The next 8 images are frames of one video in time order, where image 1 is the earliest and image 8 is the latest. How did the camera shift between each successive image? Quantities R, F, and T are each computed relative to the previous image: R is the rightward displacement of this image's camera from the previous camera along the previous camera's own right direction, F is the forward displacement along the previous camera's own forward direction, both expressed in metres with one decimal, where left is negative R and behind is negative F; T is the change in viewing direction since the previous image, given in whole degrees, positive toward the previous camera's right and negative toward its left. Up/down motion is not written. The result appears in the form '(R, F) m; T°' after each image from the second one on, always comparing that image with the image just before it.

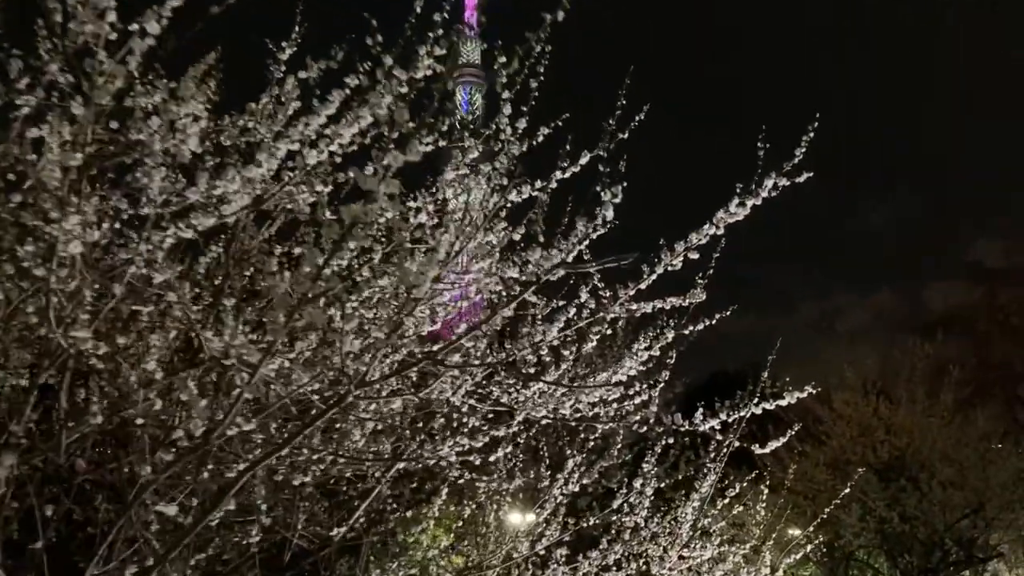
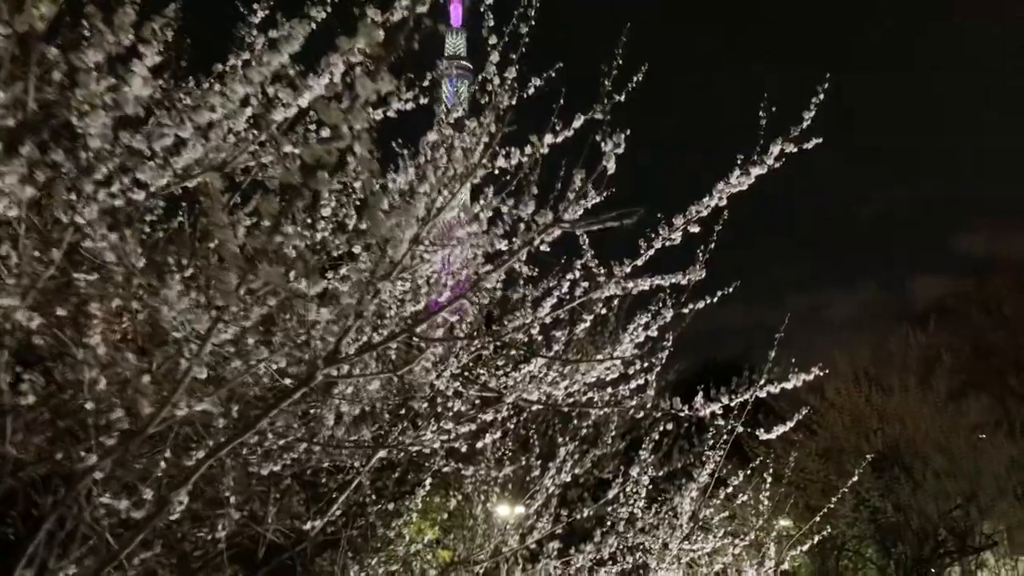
(0.0, +0.4) m; +1°
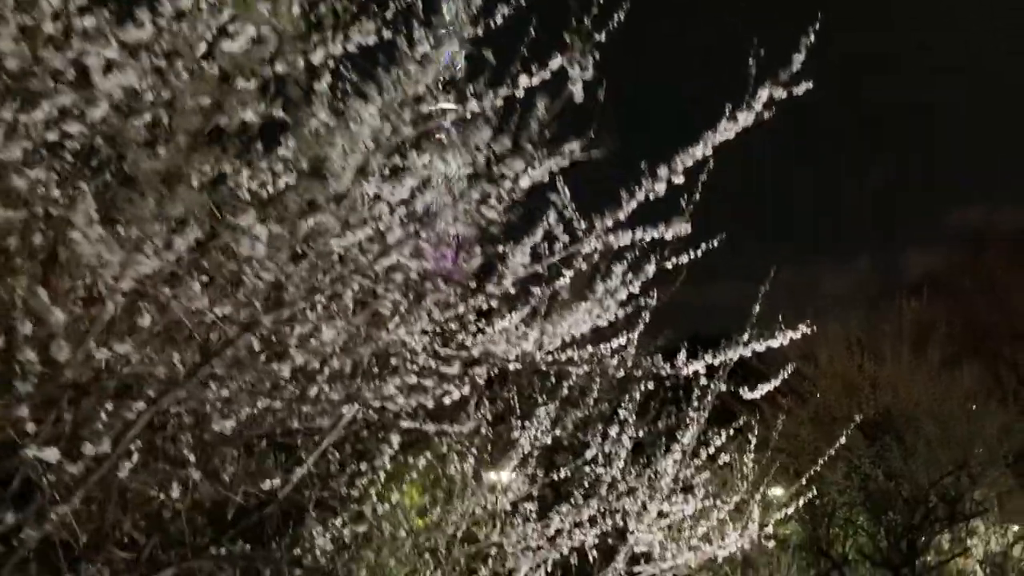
(+0.1, +0.2) m; 0°
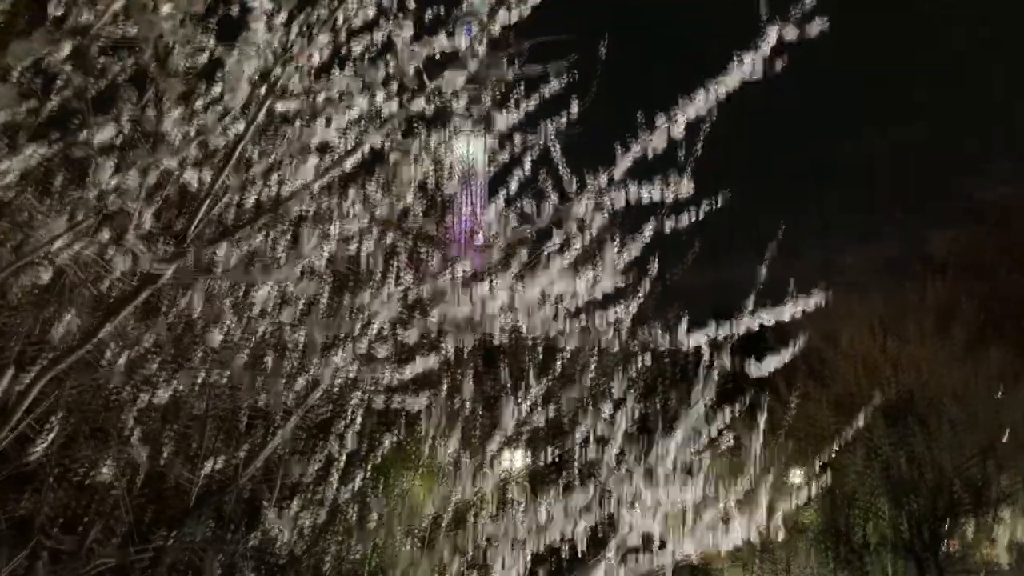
(+0.2, +0.5) m; -1°
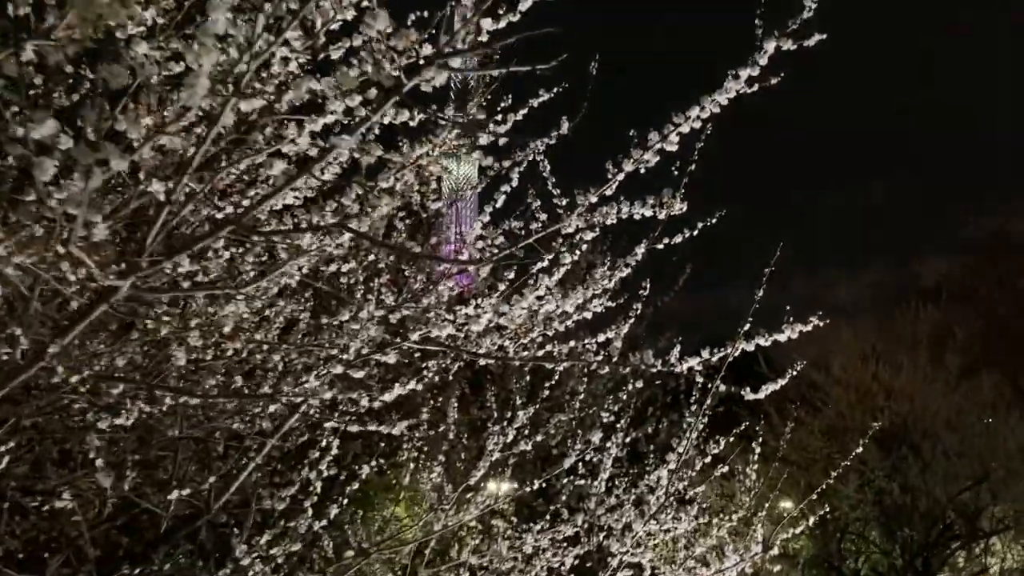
(0.0, +0.2) m; +1°
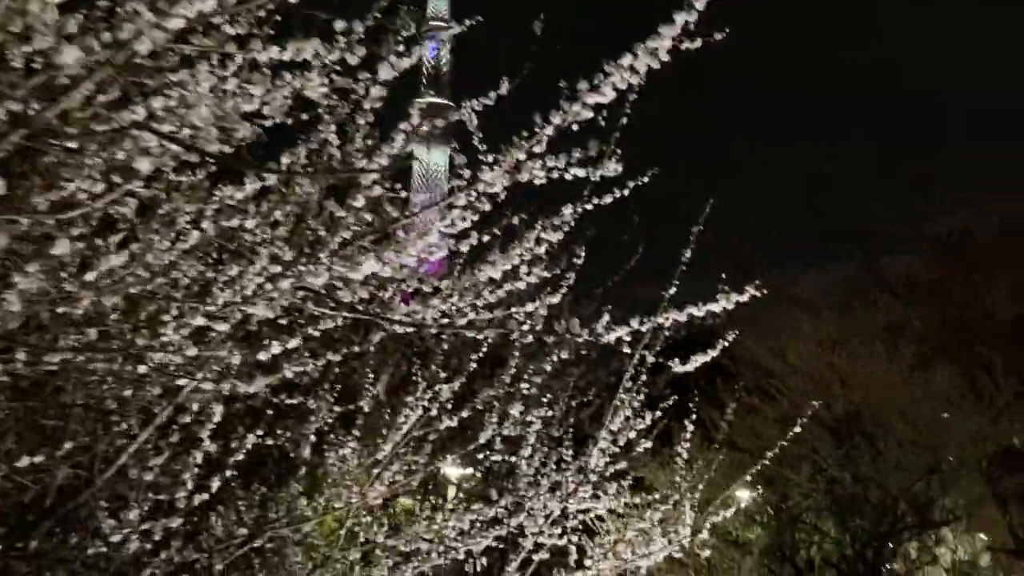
(+0.2, +0.3) m; +2°
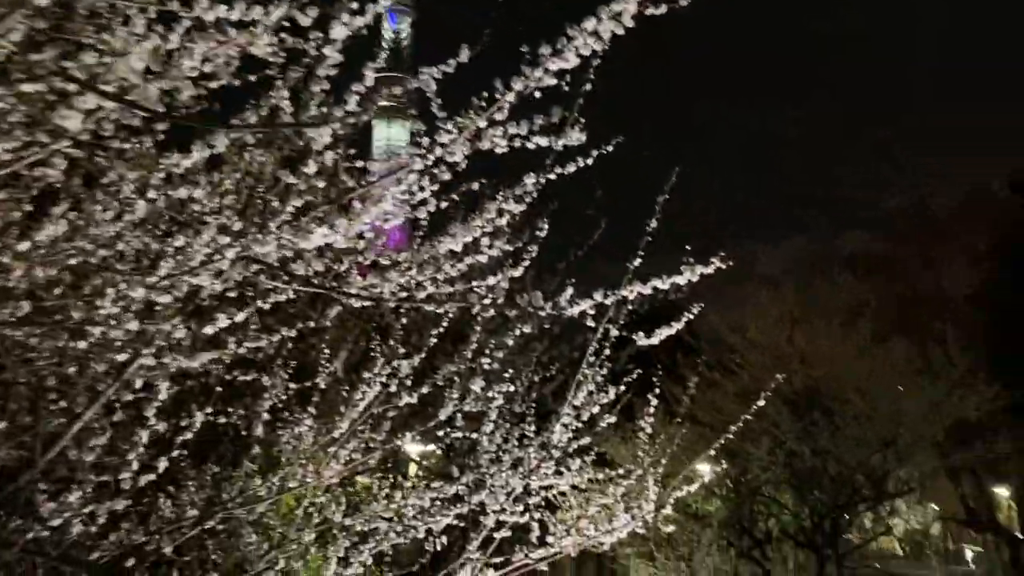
(0.0, +0.1) m; +2°
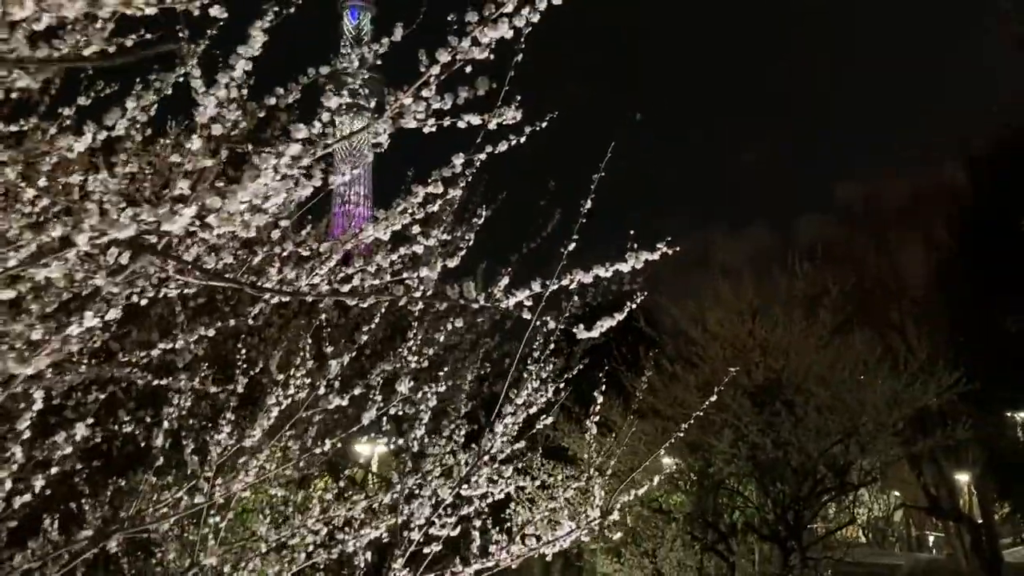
(+0.2, +0.3) m; +2°
